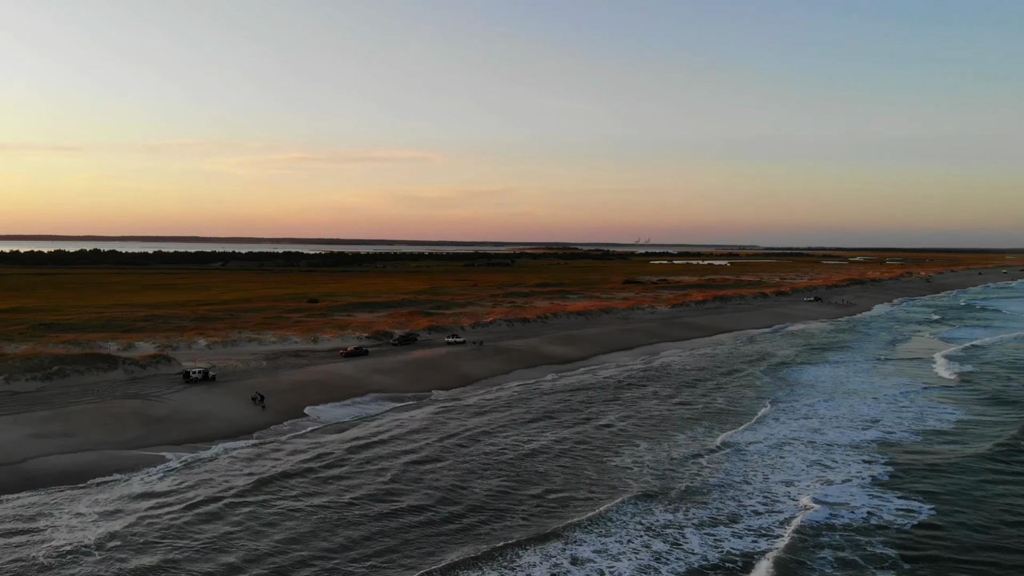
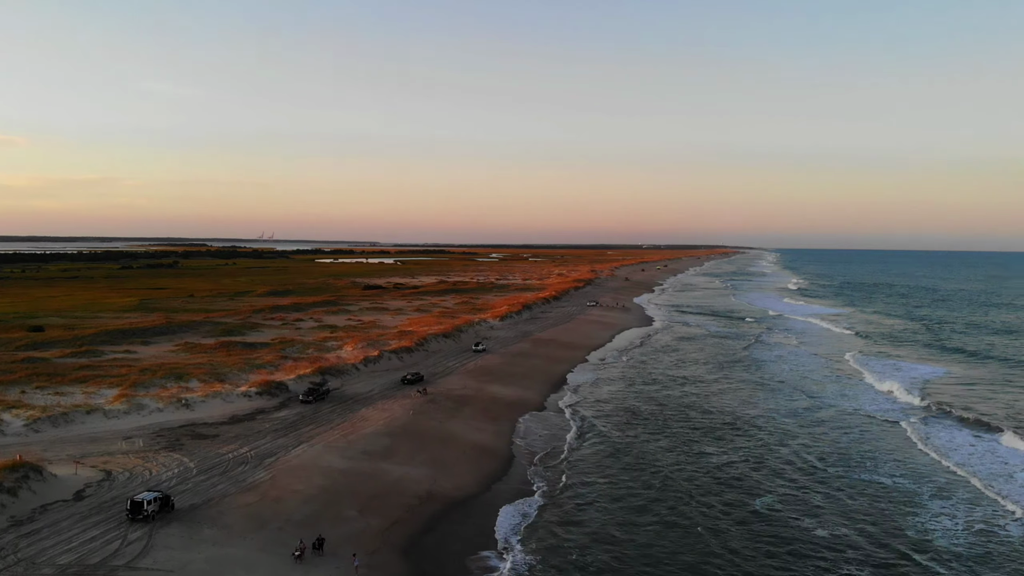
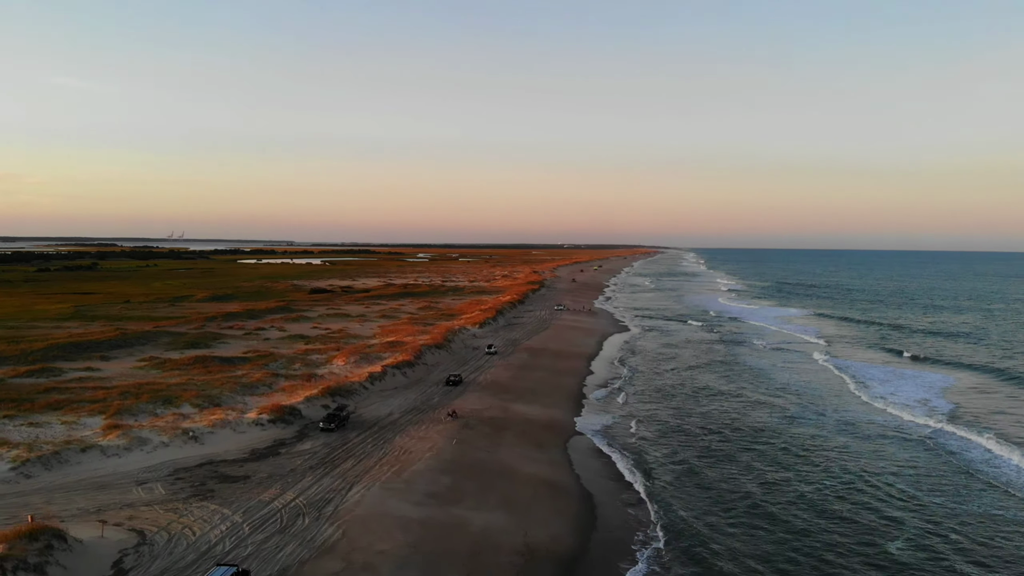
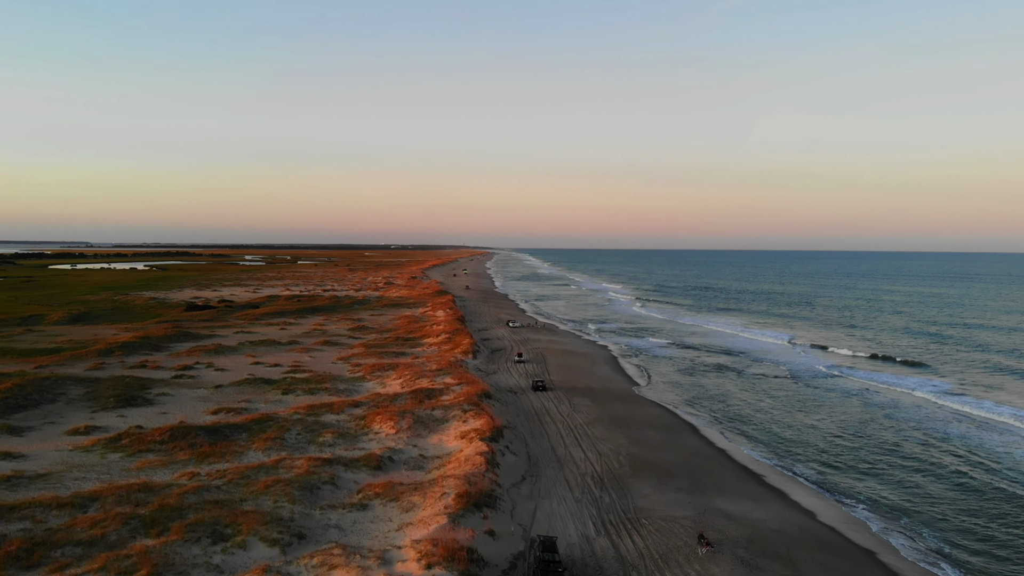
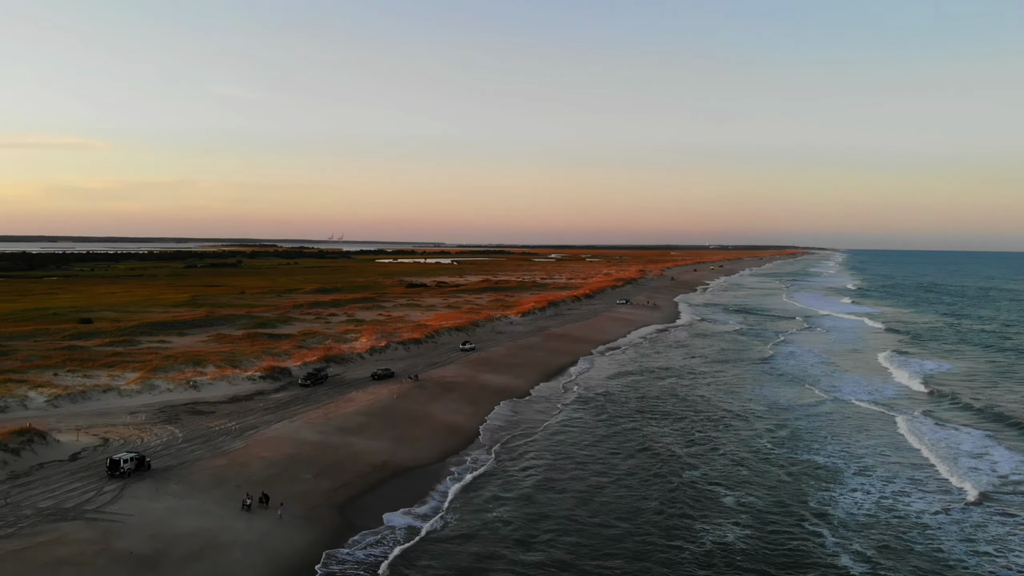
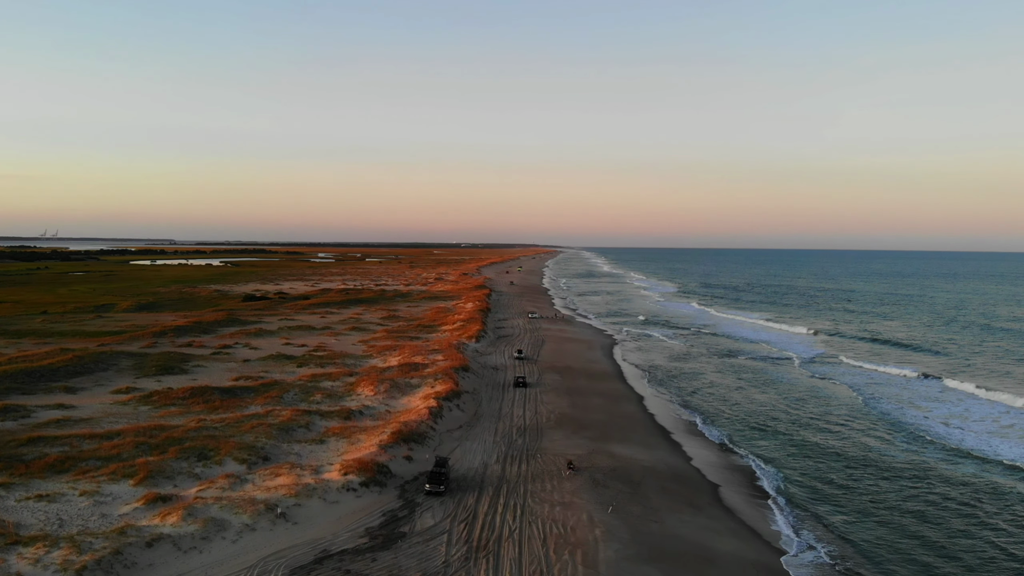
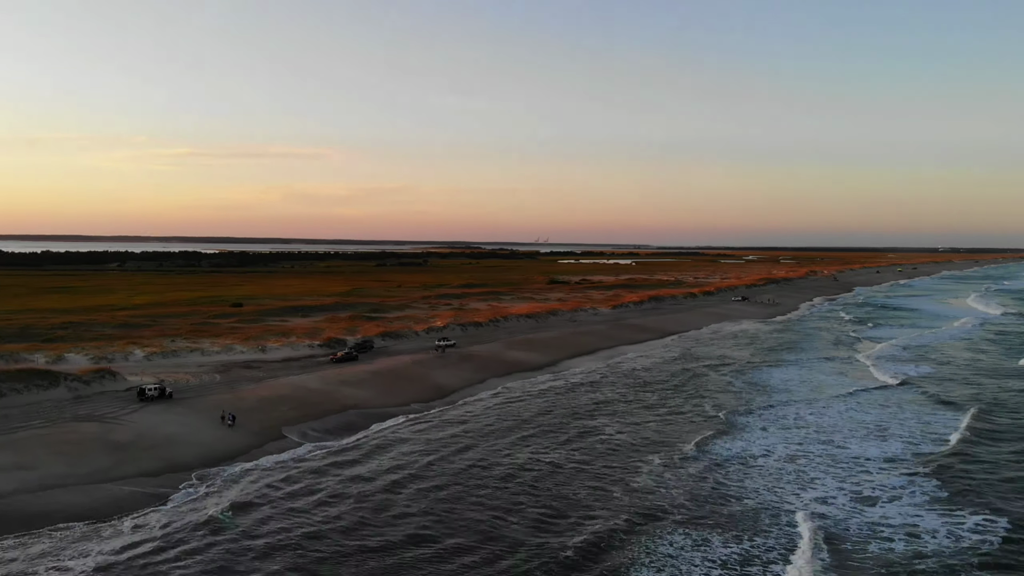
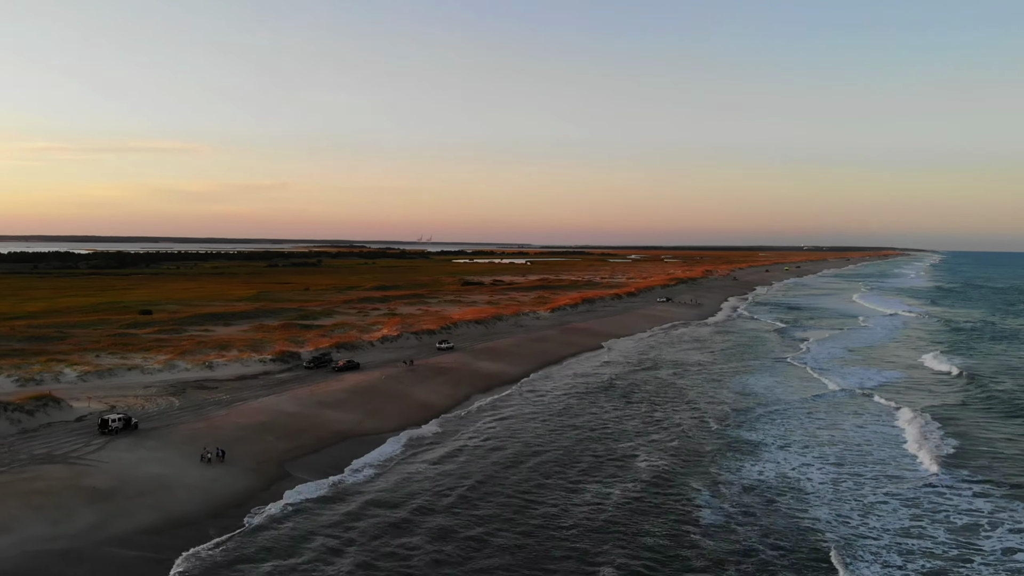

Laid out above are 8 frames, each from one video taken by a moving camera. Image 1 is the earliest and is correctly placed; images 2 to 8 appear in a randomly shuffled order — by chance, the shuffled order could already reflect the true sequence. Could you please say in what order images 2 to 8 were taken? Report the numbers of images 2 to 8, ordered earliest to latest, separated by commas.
7, 8, 5, 2, 3, 6, 4
